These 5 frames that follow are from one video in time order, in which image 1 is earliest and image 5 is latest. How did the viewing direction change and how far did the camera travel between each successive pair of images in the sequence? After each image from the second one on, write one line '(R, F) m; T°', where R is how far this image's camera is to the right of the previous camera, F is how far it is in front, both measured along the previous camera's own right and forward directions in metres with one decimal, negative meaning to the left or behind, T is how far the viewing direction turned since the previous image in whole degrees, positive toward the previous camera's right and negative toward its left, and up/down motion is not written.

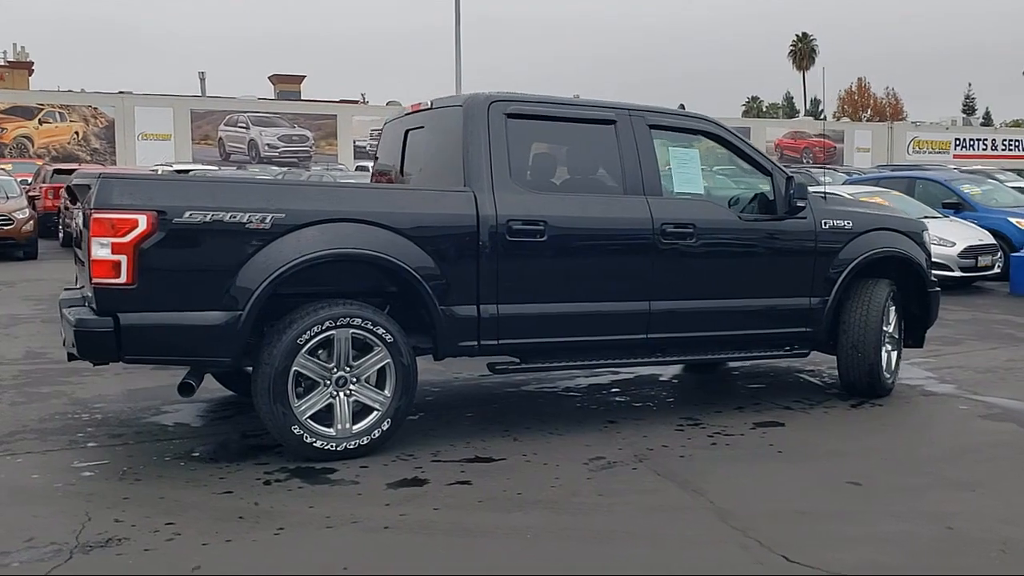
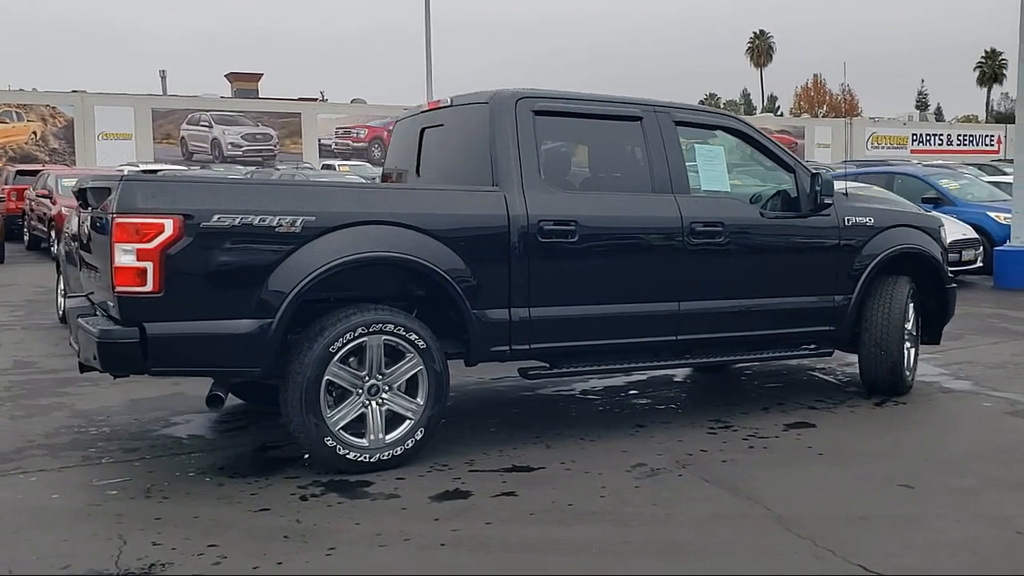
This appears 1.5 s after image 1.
(-0.4, +0.2) m; +2°
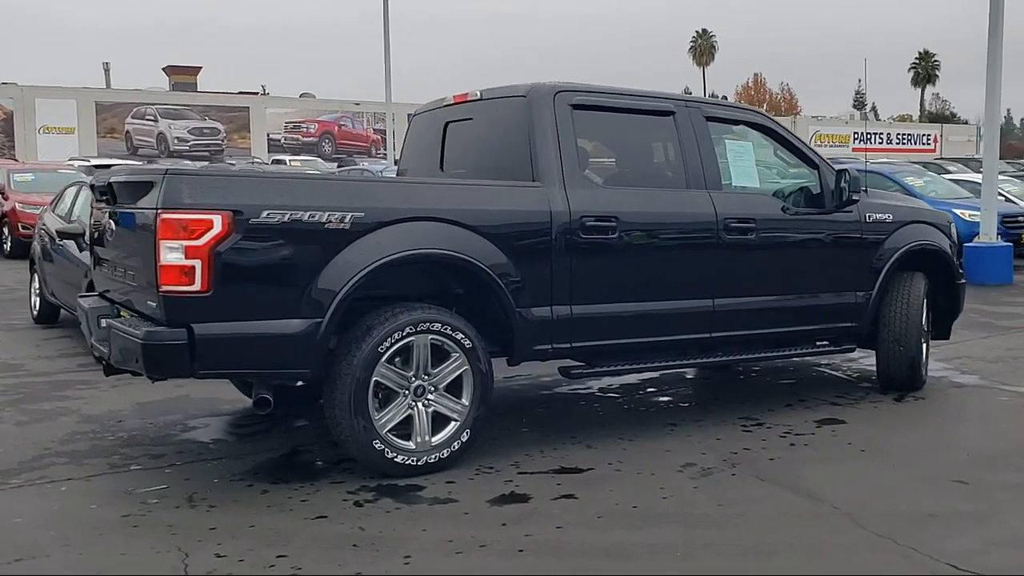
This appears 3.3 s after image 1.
(-0.6, +0.1) m; +4°
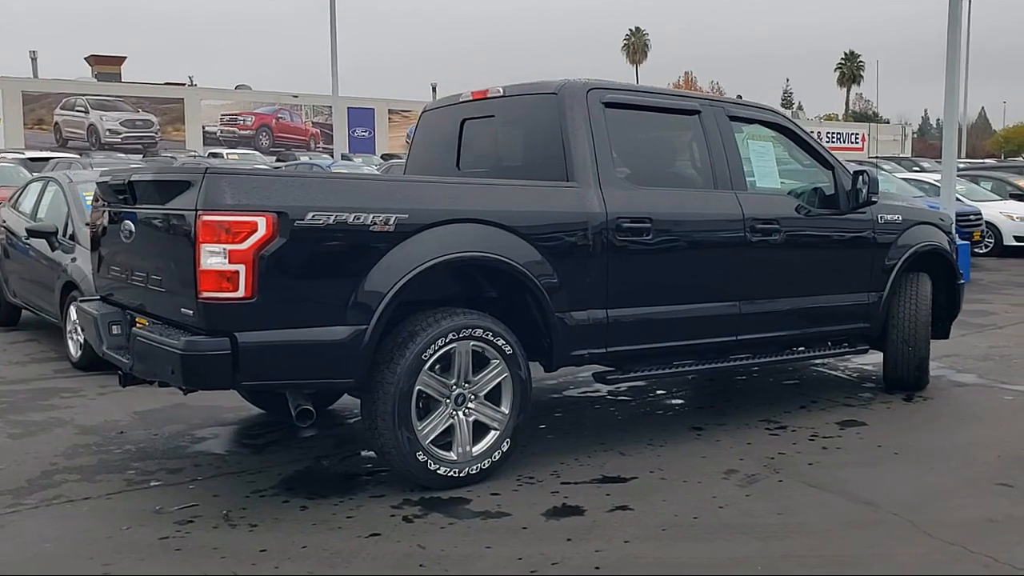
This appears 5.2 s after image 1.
(-0.6, +0.2) m; +4°
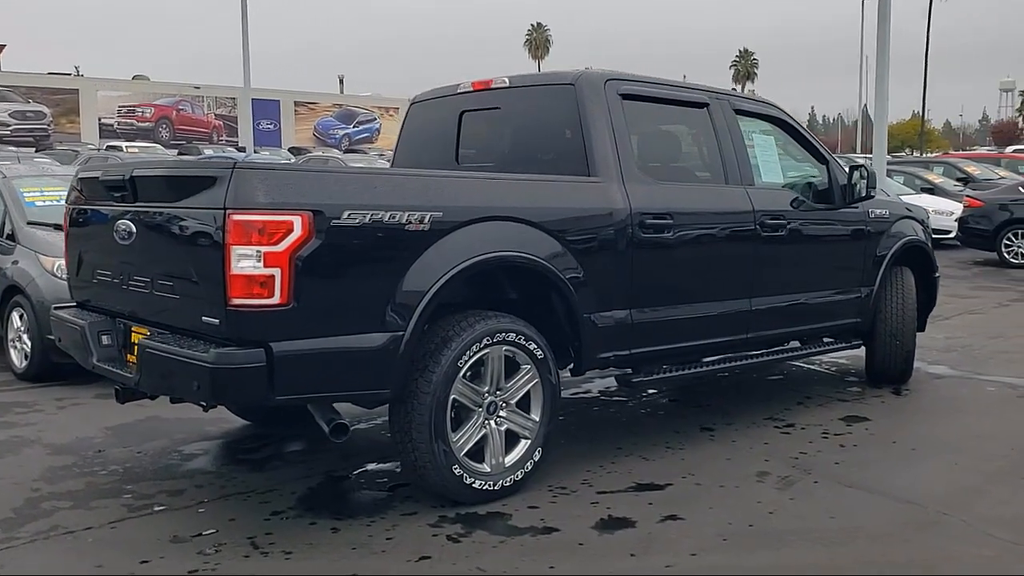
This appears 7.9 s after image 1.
(-0.6, +0.3) m; +6°
